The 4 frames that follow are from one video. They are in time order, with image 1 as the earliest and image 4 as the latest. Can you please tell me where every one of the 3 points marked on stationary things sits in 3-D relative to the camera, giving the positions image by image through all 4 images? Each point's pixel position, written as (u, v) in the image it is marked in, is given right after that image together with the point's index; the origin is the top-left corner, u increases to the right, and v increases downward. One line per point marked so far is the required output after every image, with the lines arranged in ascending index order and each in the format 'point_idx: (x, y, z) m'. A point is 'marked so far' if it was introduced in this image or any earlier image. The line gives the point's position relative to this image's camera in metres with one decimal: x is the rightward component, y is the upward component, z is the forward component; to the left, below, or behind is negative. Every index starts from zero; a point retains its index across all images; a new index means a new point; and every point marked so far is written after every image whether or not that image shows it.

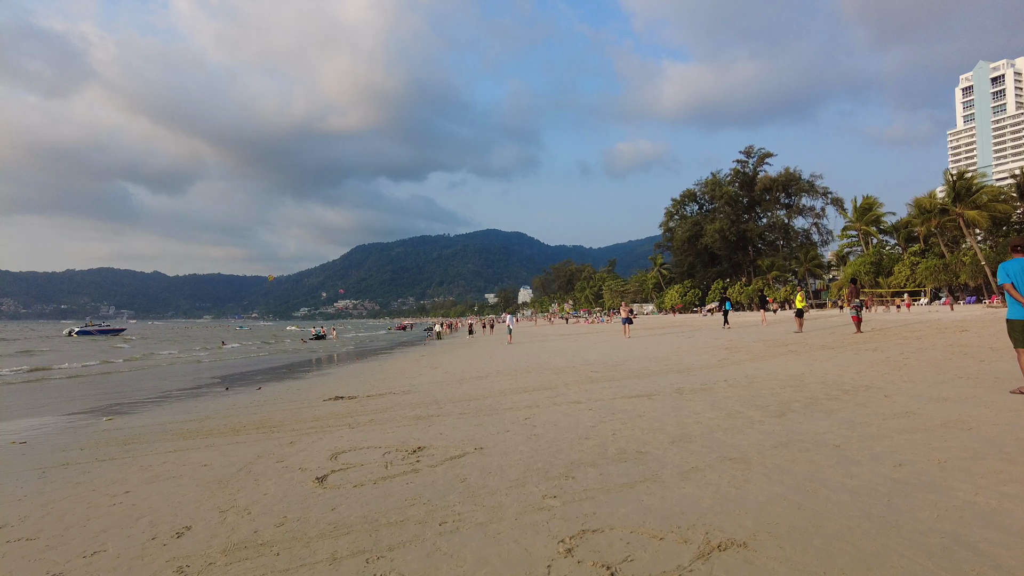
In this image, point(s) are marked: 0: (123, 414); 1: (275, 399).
0: (-6.9, -2.2, +11.4) m
1: (-4.3, -2.0, +11.8) m
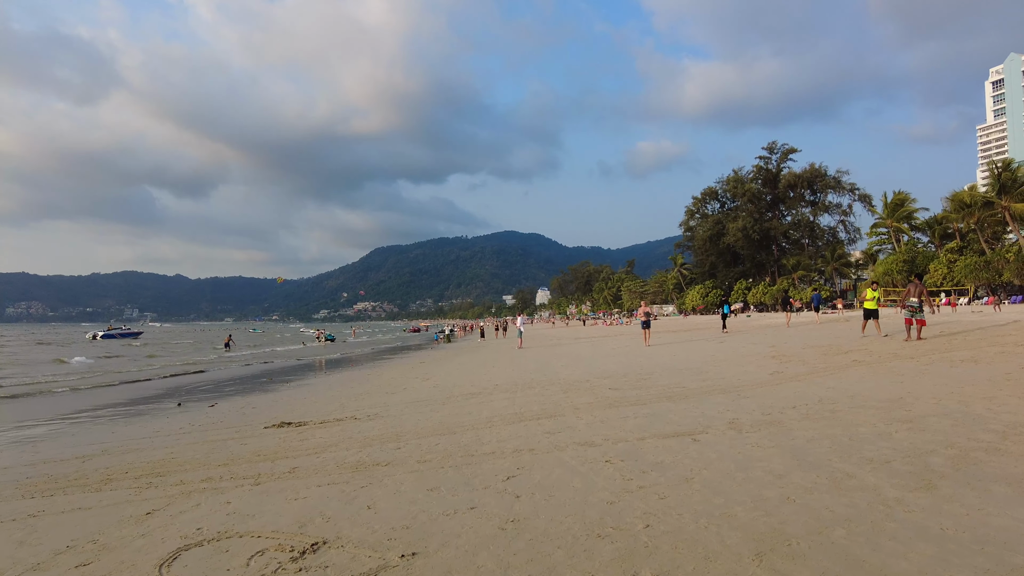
0: (-7.0, -2.2, +9.1) m
1: (-4.4, -2.0, +9.5) m
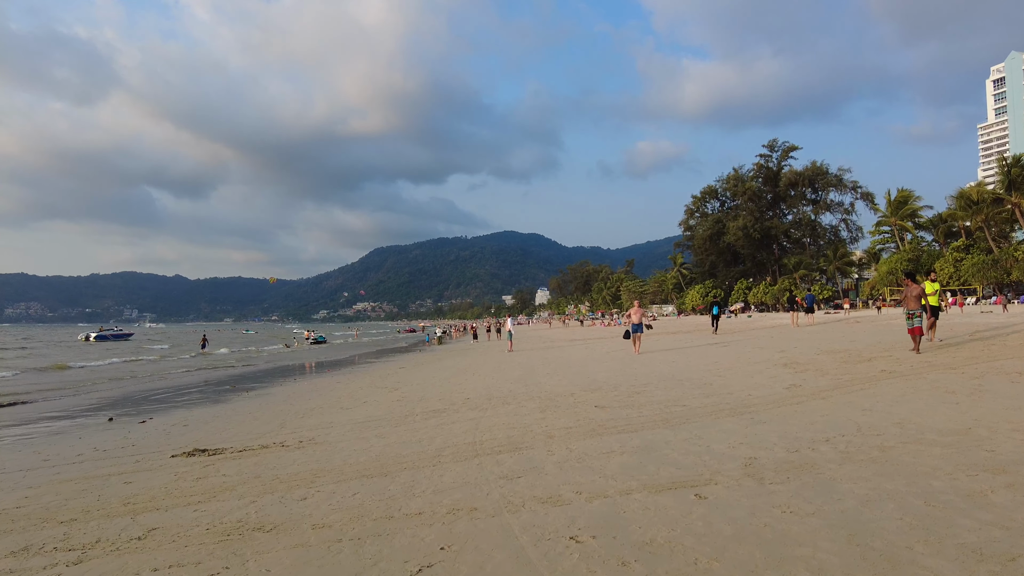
0: (-7.4, -2.2, +7.6) m
1: (-4.8, -2.0, +7.9) m
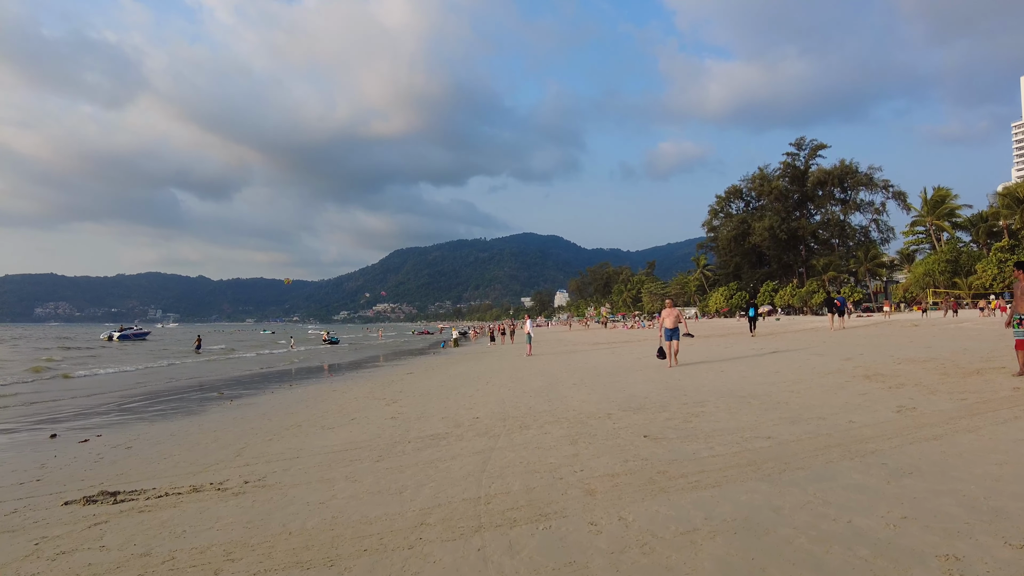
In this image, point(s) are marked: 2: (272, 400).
0: (-7.2, -2.0, +5.8) m
1: (-4.6, -1.8, +6.1) m
2: (-4.9, -2.3, +13.2) m
